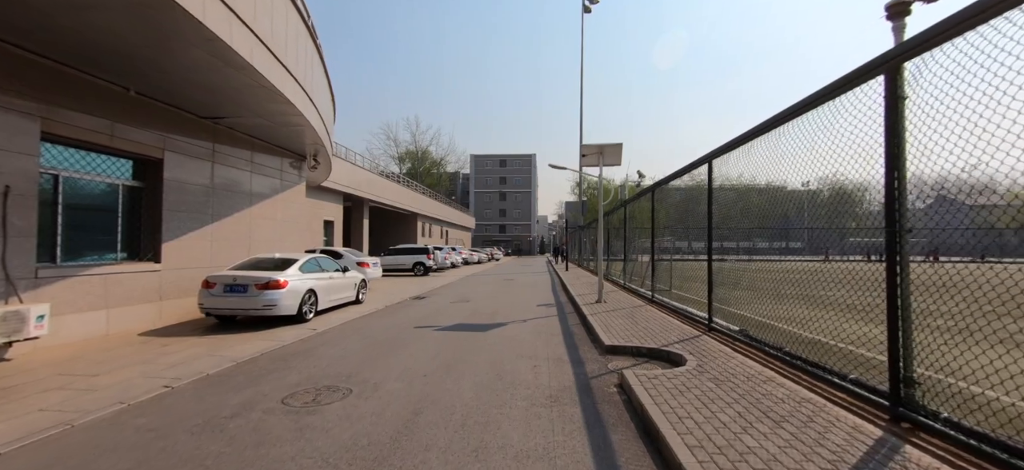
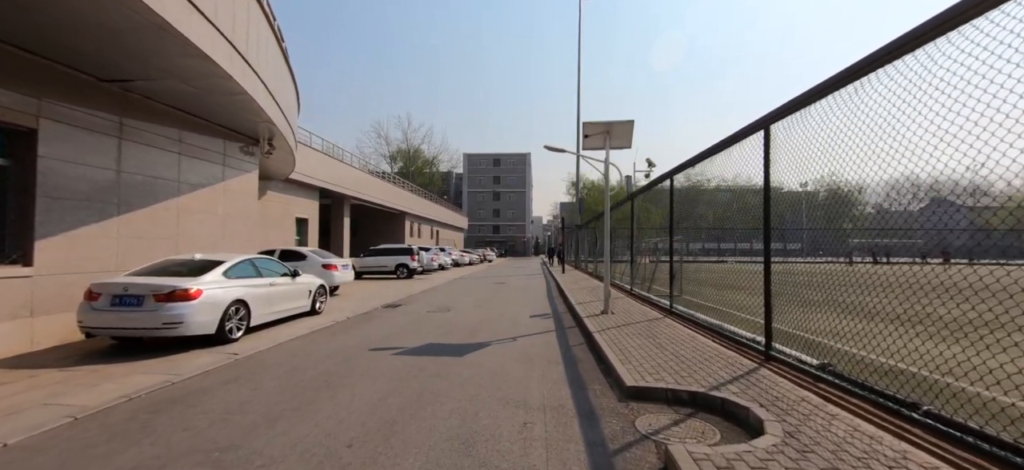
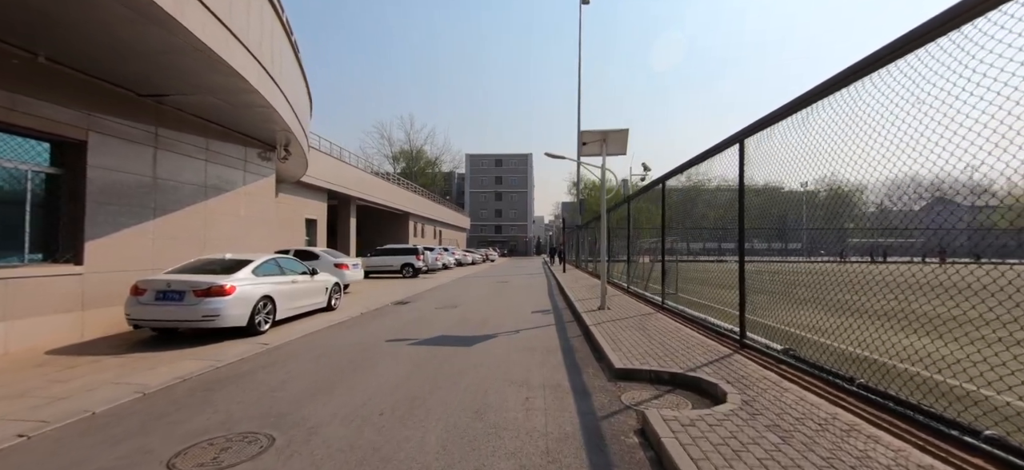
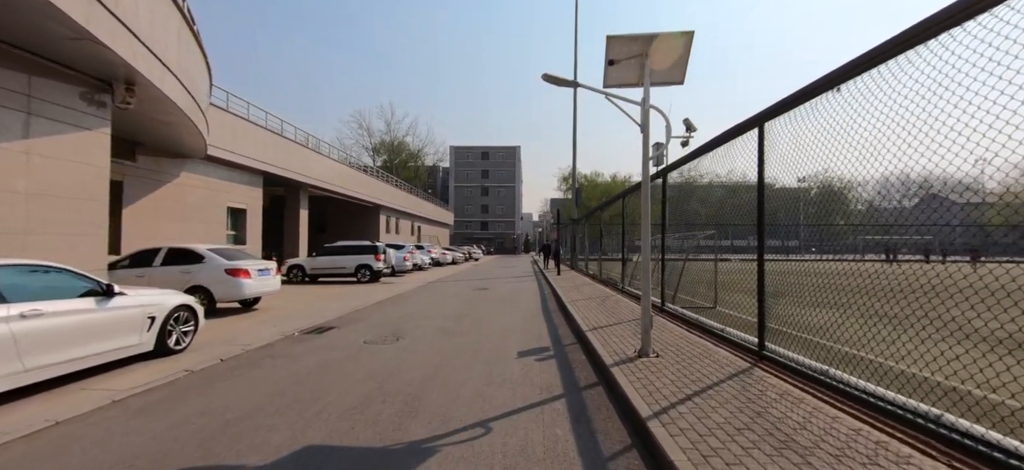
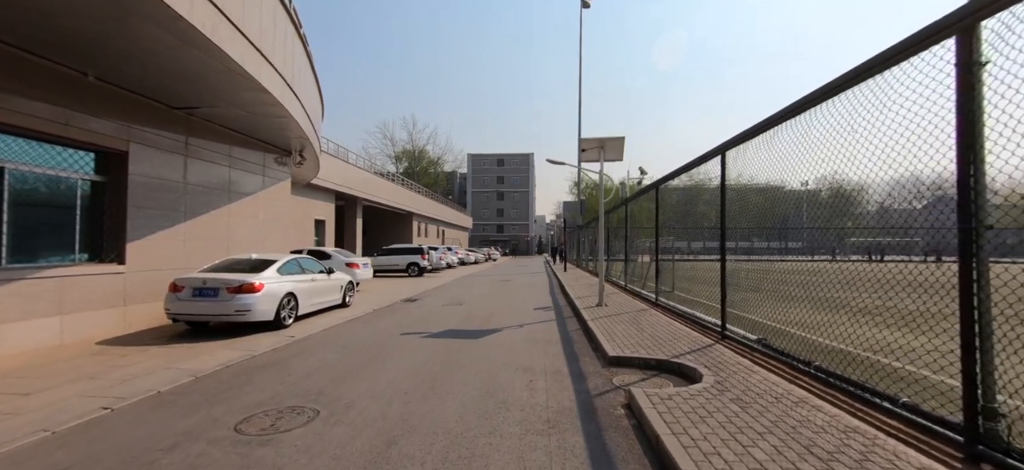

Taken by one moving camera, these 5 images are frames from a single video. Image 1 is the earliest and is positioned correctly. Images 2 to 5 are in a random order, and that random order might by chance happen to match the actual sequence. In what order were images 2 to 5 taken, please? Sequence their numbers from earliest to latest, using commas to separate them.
5, 3, 2, 4
